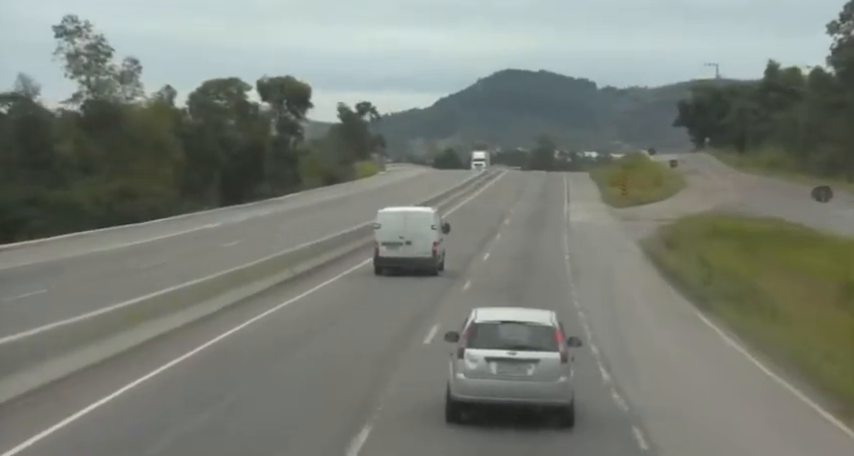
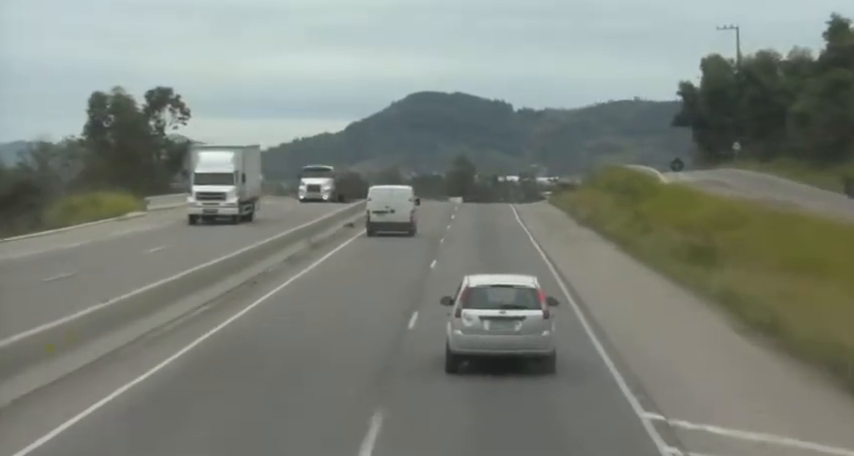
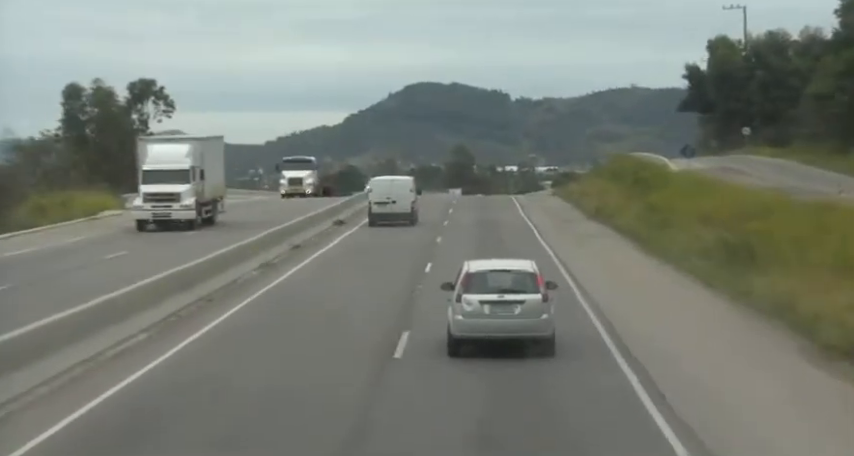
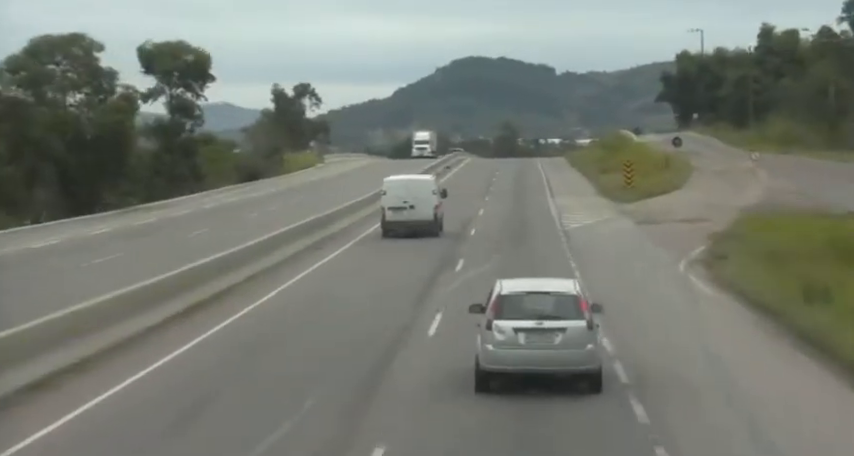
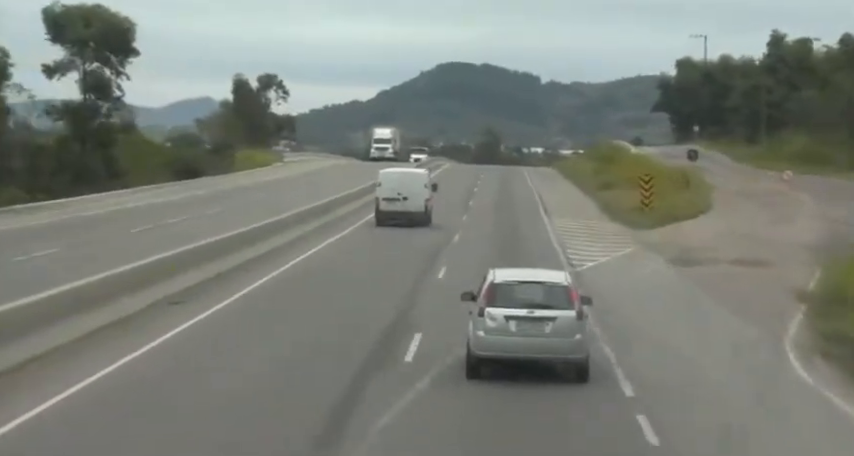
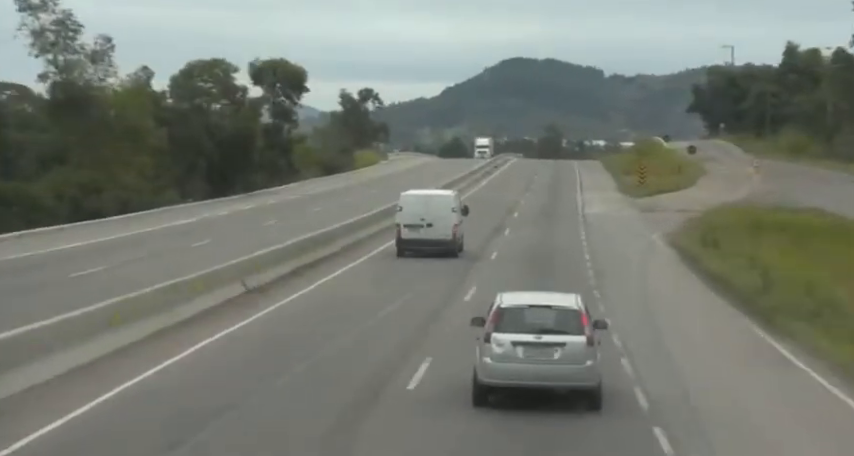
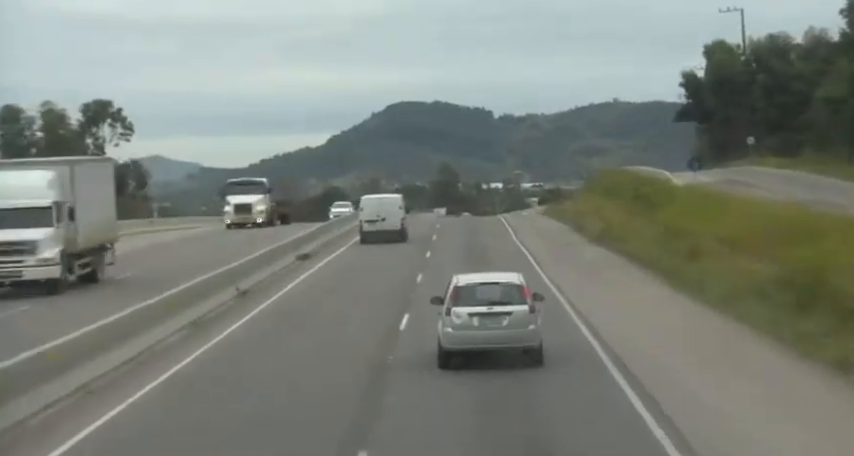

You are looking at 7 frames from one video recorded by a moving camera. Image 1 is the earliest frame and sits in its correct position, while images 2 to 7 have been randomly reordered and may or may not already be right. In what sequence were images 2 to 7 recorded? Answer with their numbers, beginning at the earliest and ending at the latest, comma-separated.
6, 4, 5, 2, 3, 7
